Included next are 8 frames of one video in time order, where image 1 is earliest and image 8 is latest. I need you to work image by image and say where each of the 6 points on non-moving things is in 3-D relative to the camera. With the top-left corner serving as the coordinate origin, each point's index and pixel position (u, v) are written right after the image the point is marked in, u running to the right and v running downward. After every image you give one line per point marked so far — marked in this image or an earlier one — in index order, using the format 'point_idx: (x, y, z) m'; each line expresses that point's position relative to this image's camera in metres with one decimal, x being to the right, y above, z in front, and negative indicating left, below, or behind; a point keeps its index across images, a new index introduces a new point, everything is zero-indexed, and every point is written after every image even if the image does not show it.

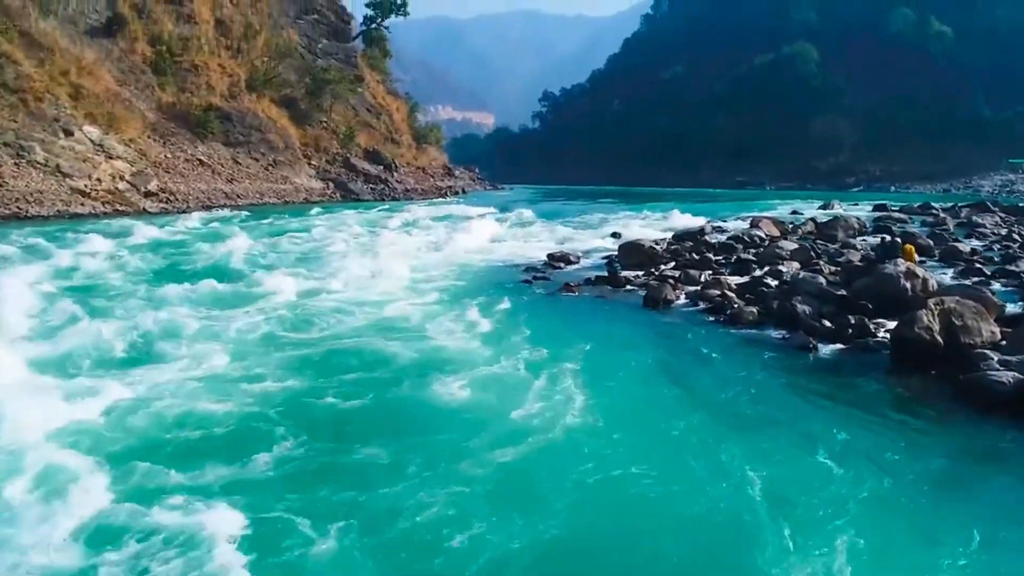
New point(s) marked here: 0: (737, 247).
0: (+5.4, +0.9, +17.4) m
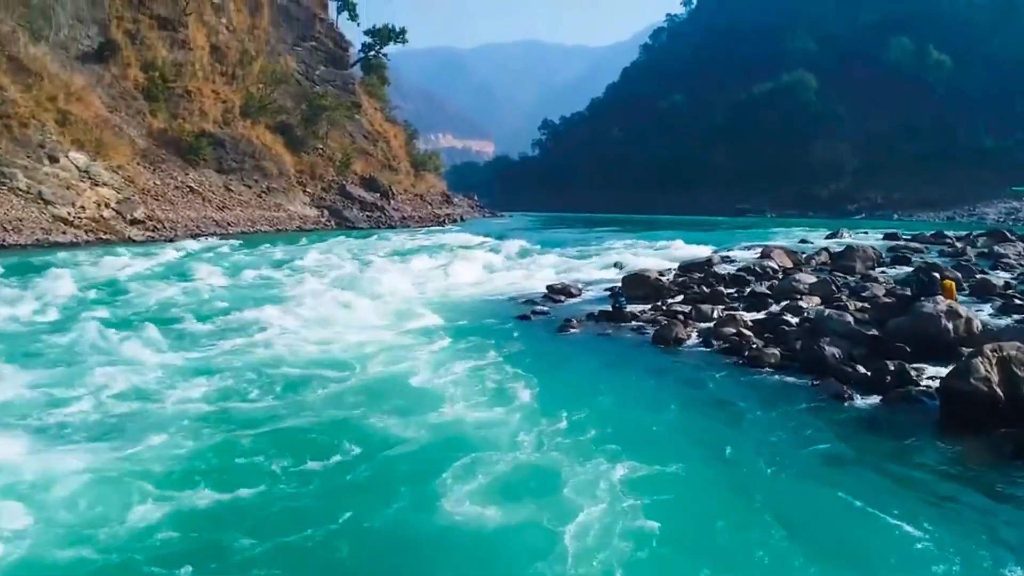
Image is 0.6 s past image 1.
0: (+5.4, +0.2, +16.4) m
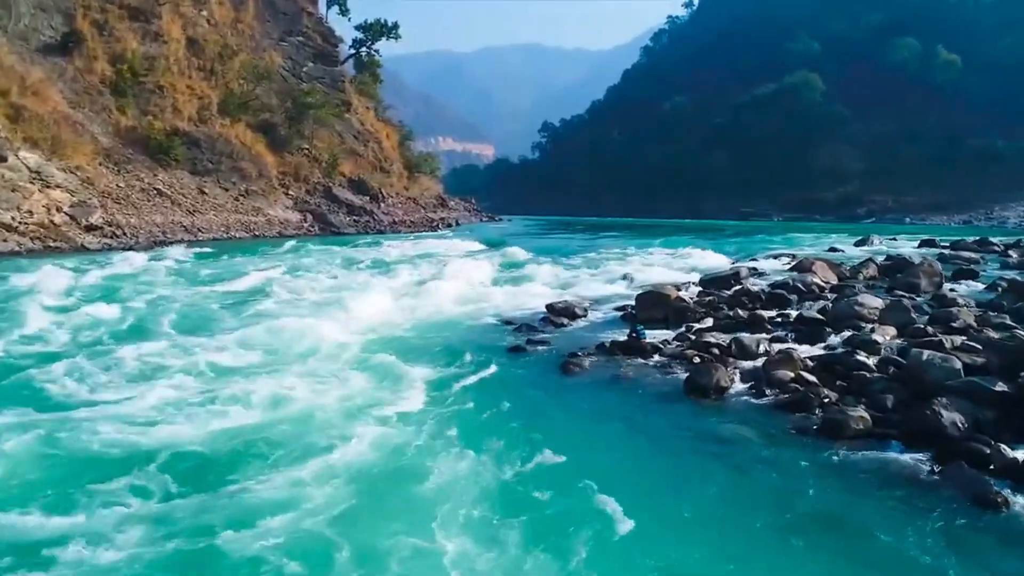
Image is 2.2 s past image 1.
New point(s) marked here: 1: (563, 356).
0: (+5.2, -0.2, +13.6) m
1: (+0.8, -1.1, +11.1) m
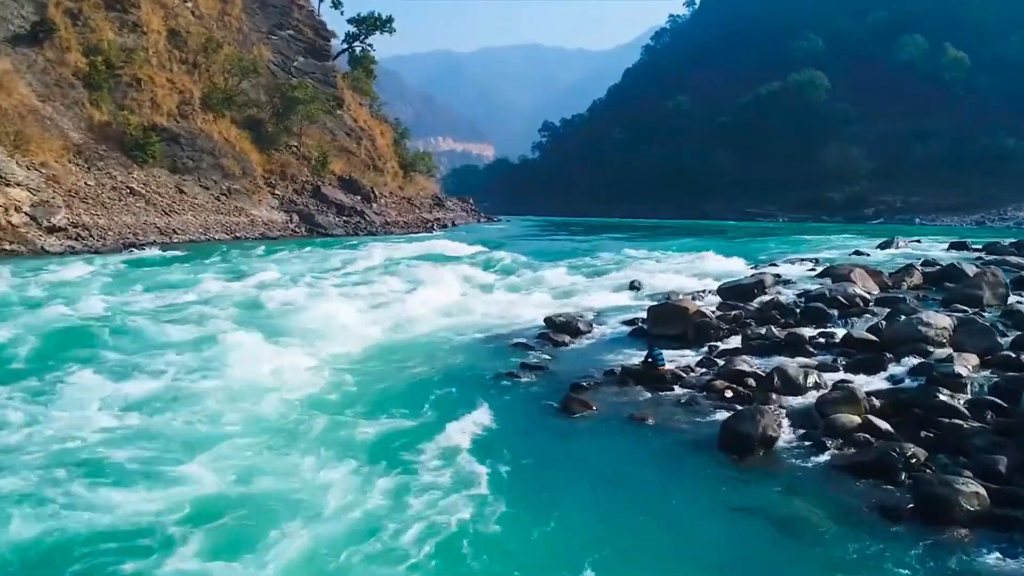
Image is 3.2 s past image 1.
0: (+5.1, -0.4, +11.6) m
1: (+0.7, -1.3, +9.2) m
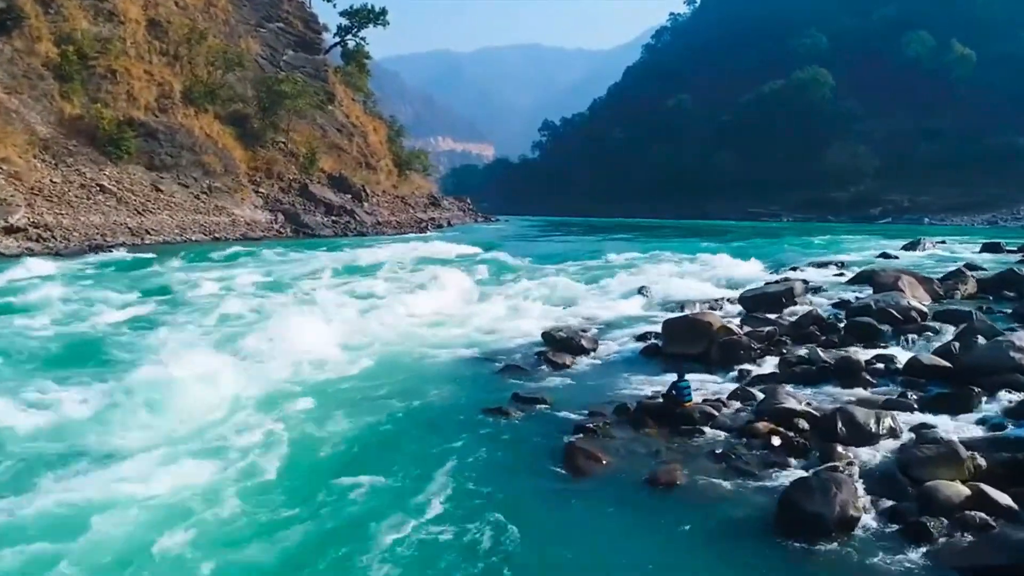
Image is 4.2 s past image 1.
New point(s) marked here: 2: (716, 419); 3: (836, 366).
0: (+5.0, -0.6, +9.8) m
1: (+0.5, -1.4, +7.3) m
2: (+2.0, -1.3, +7.1) m
3: (+3.7, -0.9, +8.2) m
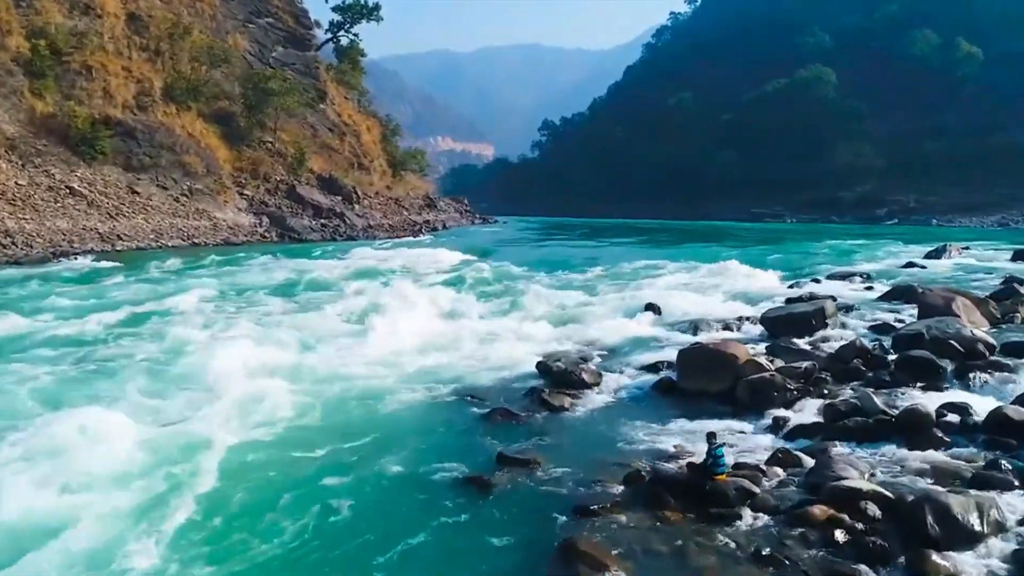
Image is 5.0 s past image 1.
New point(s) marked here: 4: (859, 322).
0: (+4.8, -0.9, +8.2) m
1: (+0.4, -1.8, +5.7) m
2: (+1.9, -1.6, +5.5) m
3: (+3.5, -1.2, +6.6) m
4: (+5.5, -0.5, +11.4) m
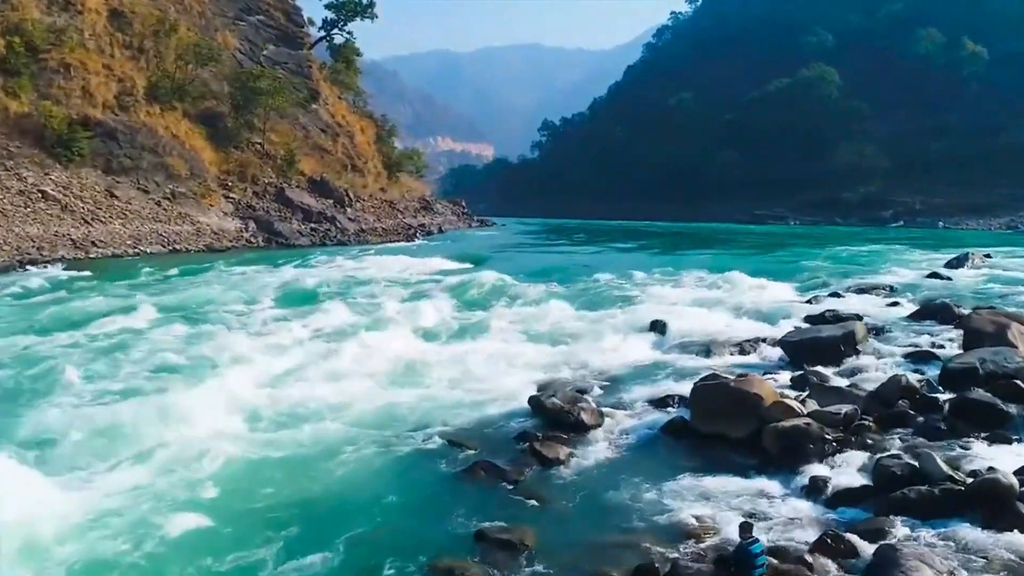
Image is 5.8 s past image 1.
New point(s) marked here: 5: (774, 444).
0: (+4.7, -1.2, +6.9) m
1: (+0.3, -2.1, +4.4) m
2: (+1.7, -1.9, +4.3) m
3: (+3.4, -1.5, +5.4) m
4: (+5.3, -0.8, +10.1) m
5: (+2.5, -1.5, +6.9) m
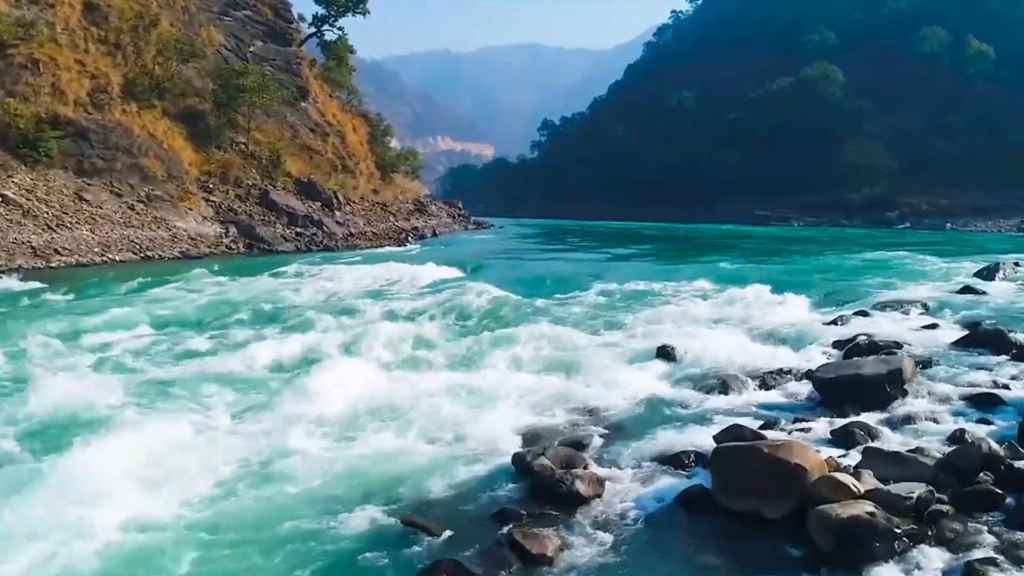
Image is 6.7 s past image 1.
0: (+4.5, -1.6, +5.3) m
1: (+0.1, -2.4, +2.9) m
2: (+1.5, -2.3, +2.7) m
3: (+3.2, -1.9, +3.8) m
4: (+5.1, -1.2, +8.5) m
5: (+2.3, -1.8, +5.3) m
